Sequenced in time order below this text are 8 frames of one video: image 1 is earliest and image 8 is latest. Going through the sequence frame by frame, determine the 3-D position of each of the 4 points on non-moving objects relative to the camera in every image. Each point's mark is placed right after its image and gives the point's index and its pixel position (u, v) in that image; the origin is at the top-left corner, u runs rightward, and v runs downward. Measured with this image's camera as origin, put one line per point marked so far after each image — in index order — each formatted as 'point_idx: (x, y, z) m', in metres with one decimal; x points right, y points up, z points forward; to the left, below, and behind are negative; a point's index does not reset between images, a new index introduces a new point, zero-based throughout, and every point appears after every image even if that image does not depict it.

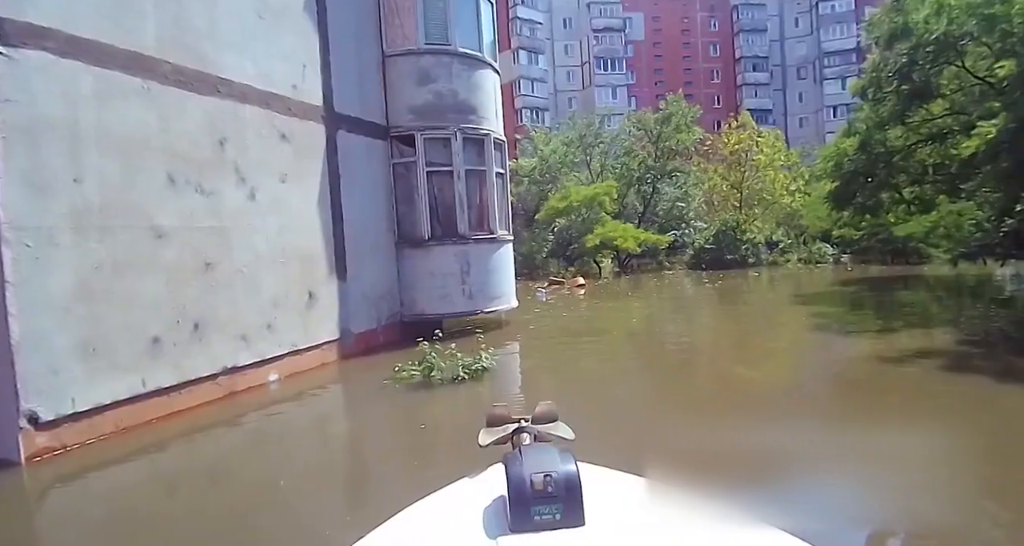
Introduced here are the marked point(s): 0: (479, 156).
0: (-0.6, +2.0, +10.4) m
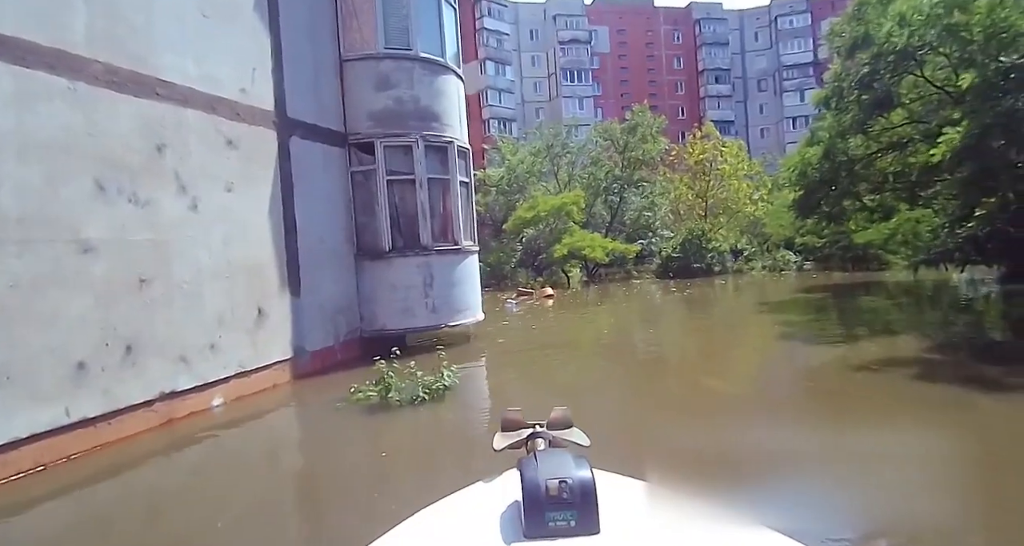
0: (-1.2, +1.8, +10.1) m
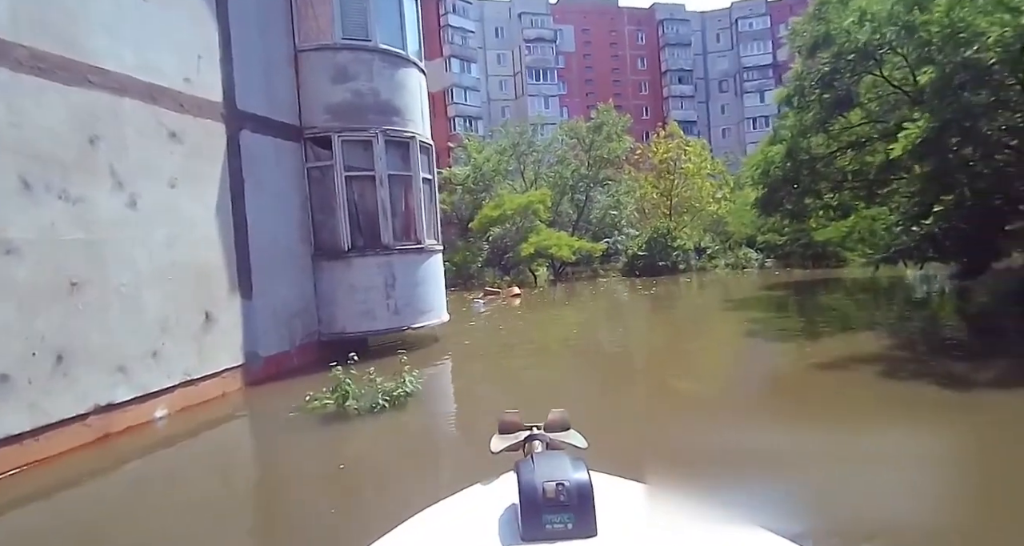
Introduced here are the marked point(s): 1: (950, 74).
0: (-1.7, +1.8, +9.7) m
1: (+6.9, +3.0, +9.3) m
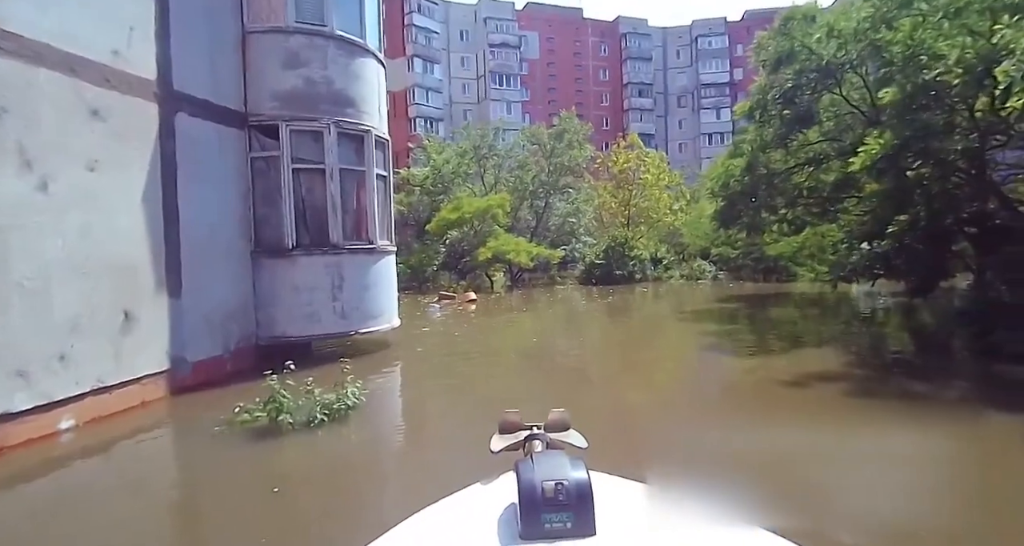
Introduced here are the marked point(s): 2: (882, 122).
0: (-2.3, +1.8, +9.1) m
1: (+6.3, +2.8, +9.4) m
2: (+7.6, +3.1, +12.3) m
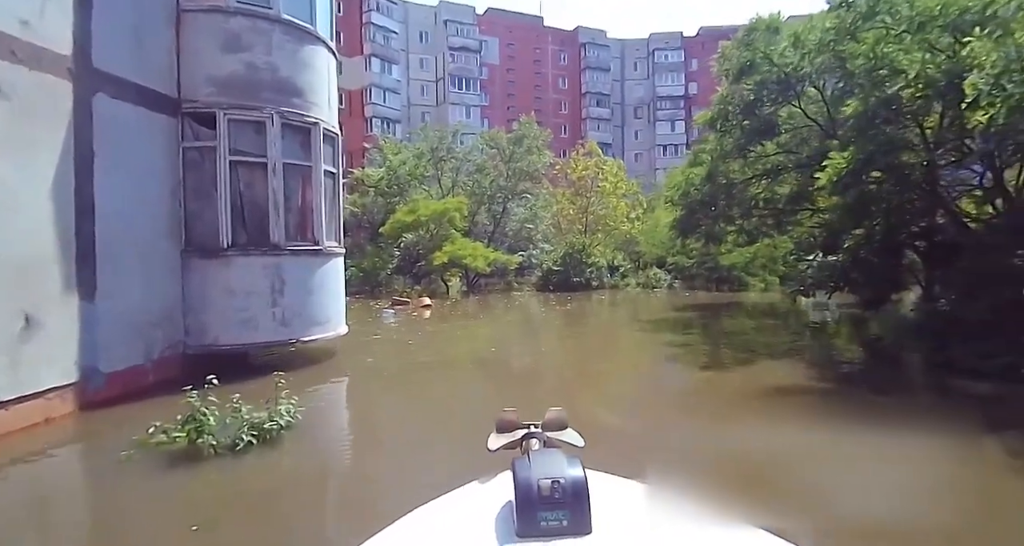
0: (-2.9, +1.8, +8.5) m
1: (+5.7, +2.6, +9.4) m
2: (+6.8, +2.8, +12.4) m
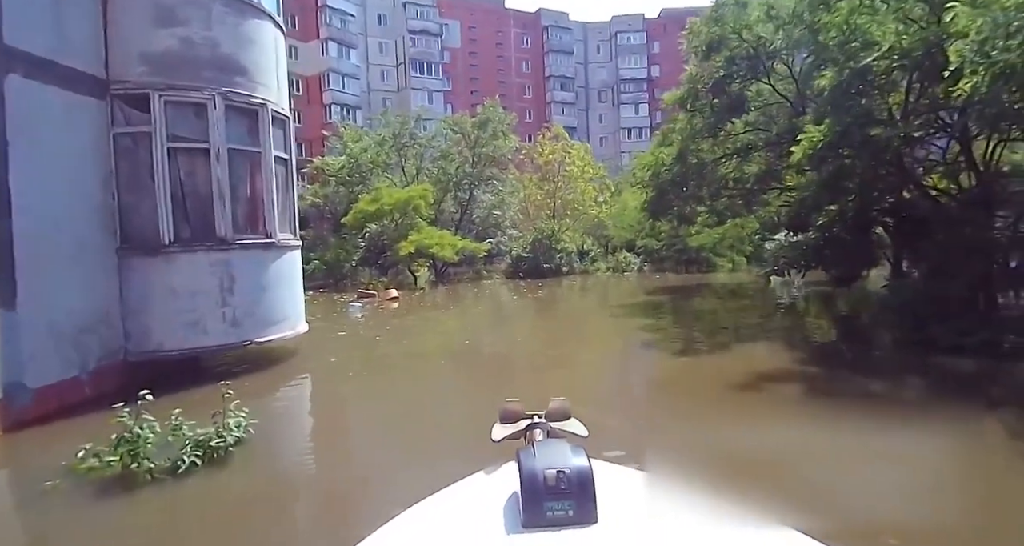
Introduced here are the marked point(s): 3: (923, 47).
0: (-3.4, +1.8, +7.8) m
1: (+5.2, +2.9, +9.1) m
2: (+6.1, +3.3, +12.2) m
3: (+5.6, +3.1, +8.2) m
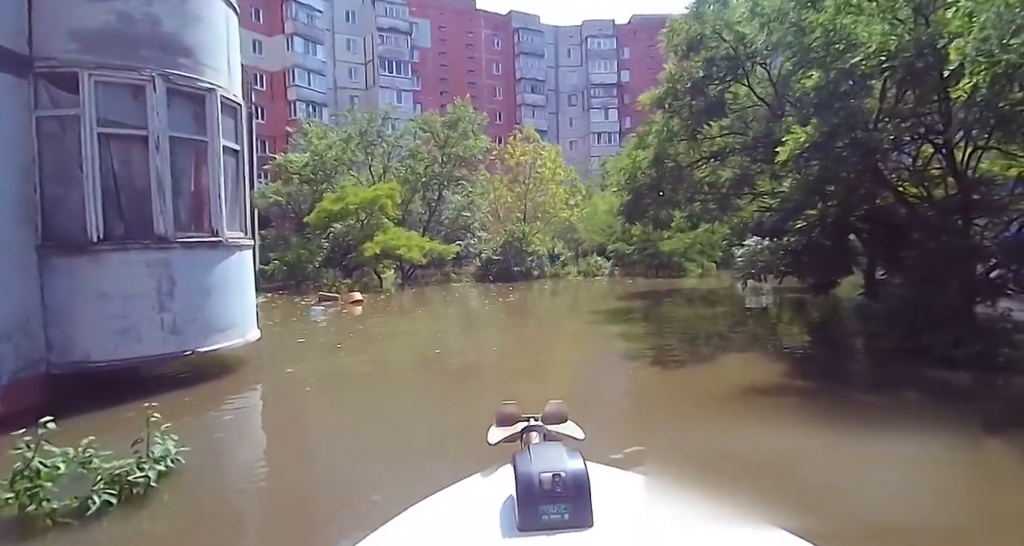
0: (-3.7, +1.8, +7.0) m
1: (+4.8, +2.8, +8.8) m
2: (+5.5, +3.1, +12.0) m
3: (+5.3, +3.0, +7.9) m
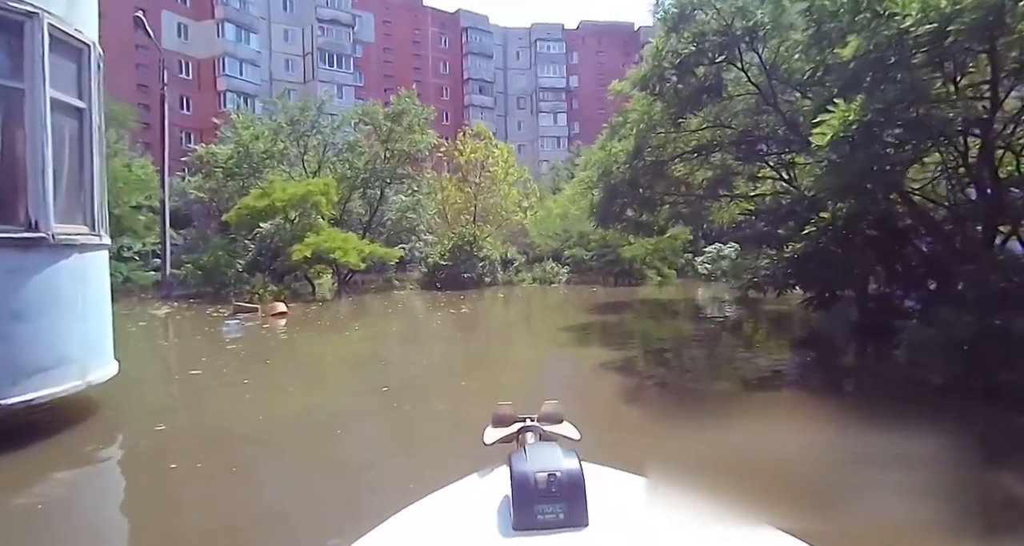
0: (-4.0, +1.7, +4.8) m
1: (+4.3, +2.6, +7.4) m
2: (+4.8, +2.9, +10.5) m
3: (+4.9, +2.8, +6.5) m
